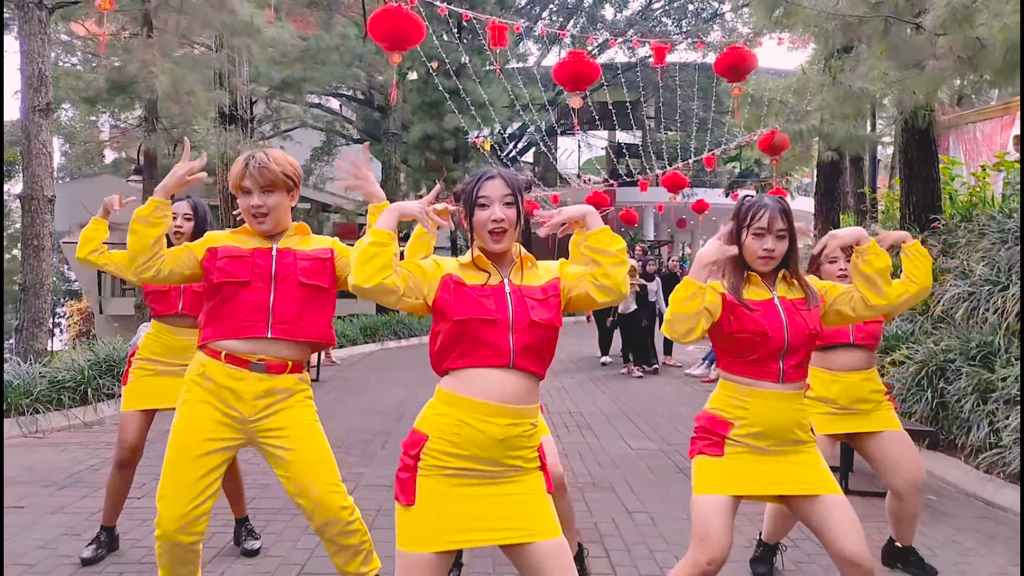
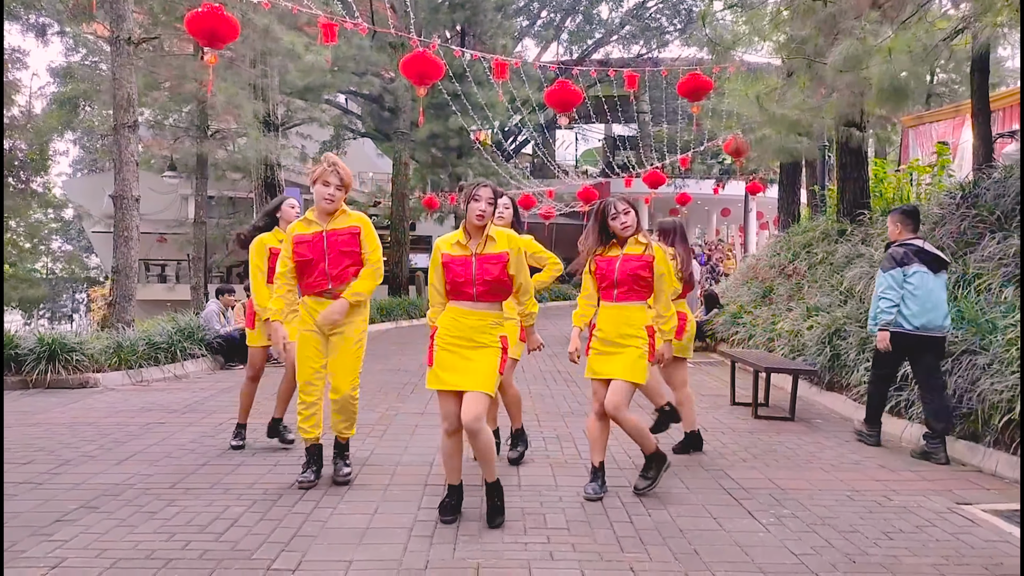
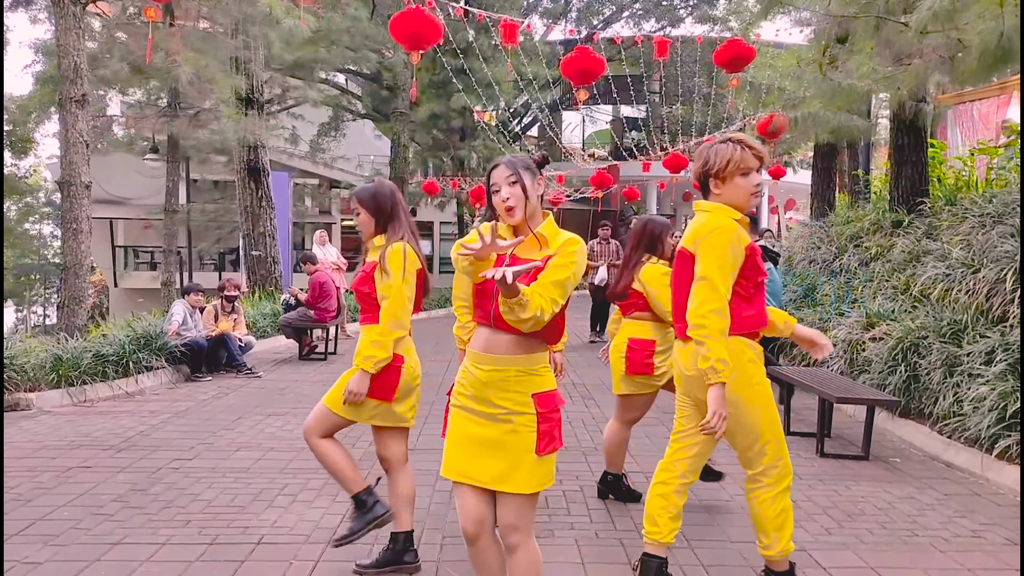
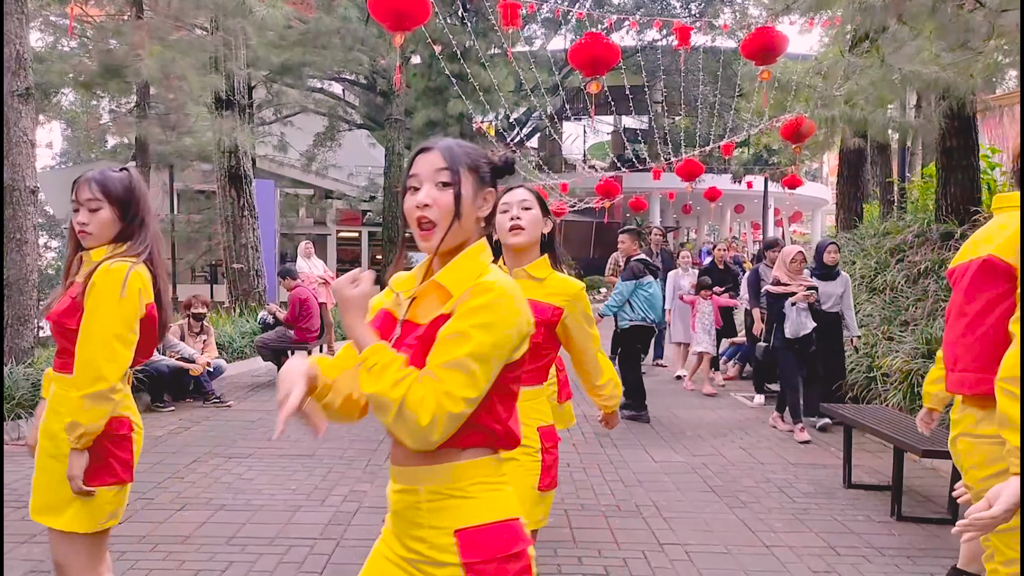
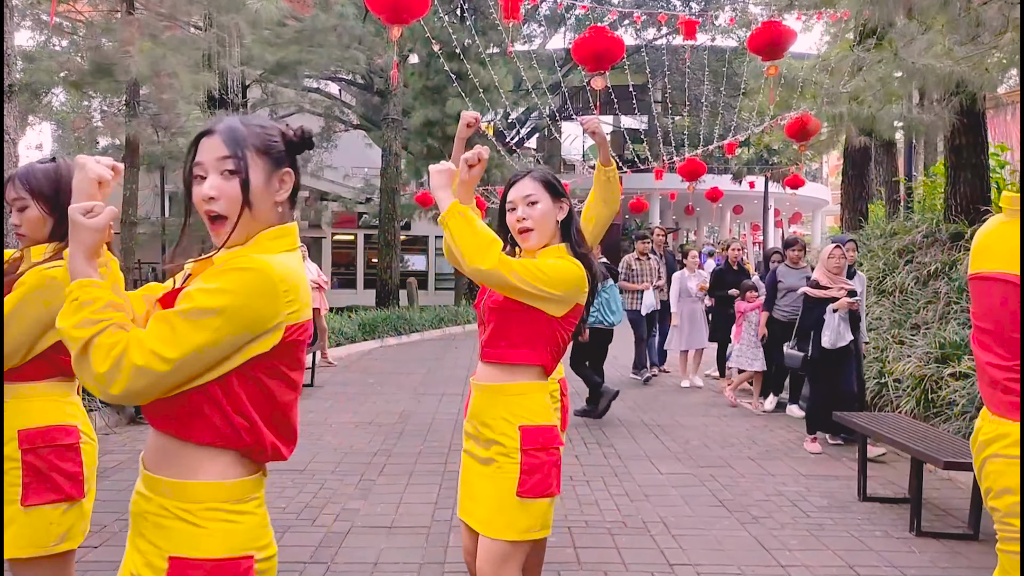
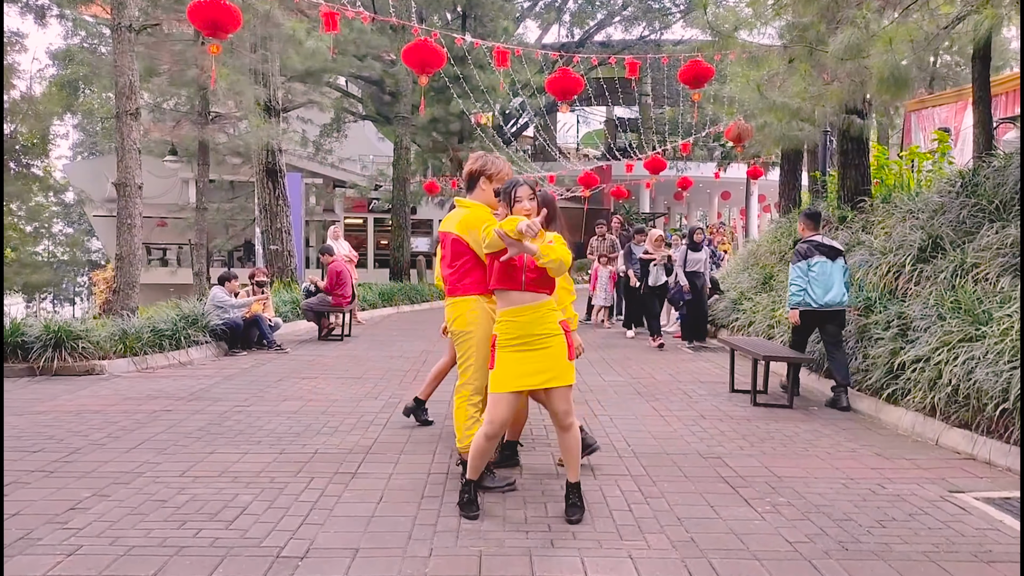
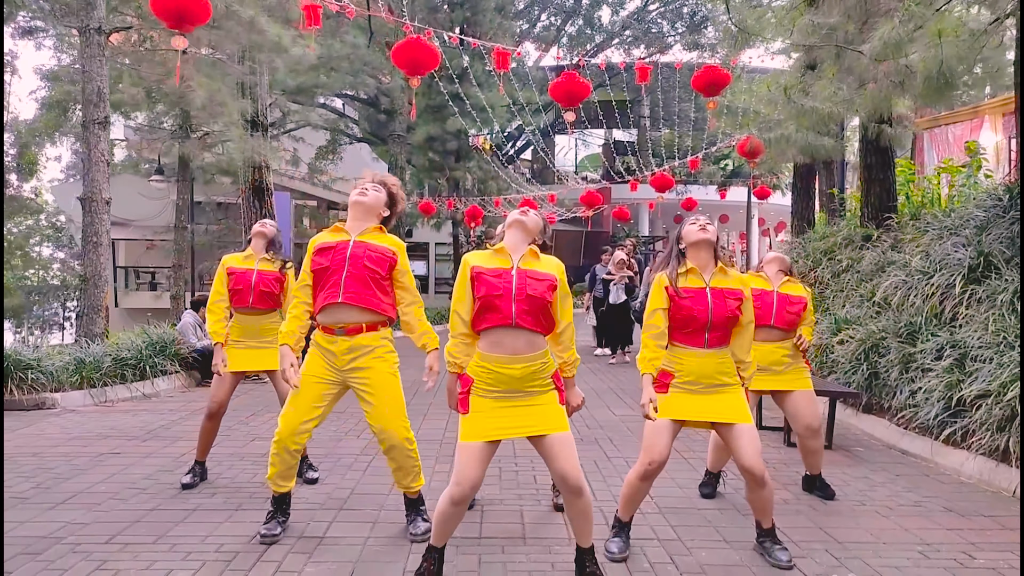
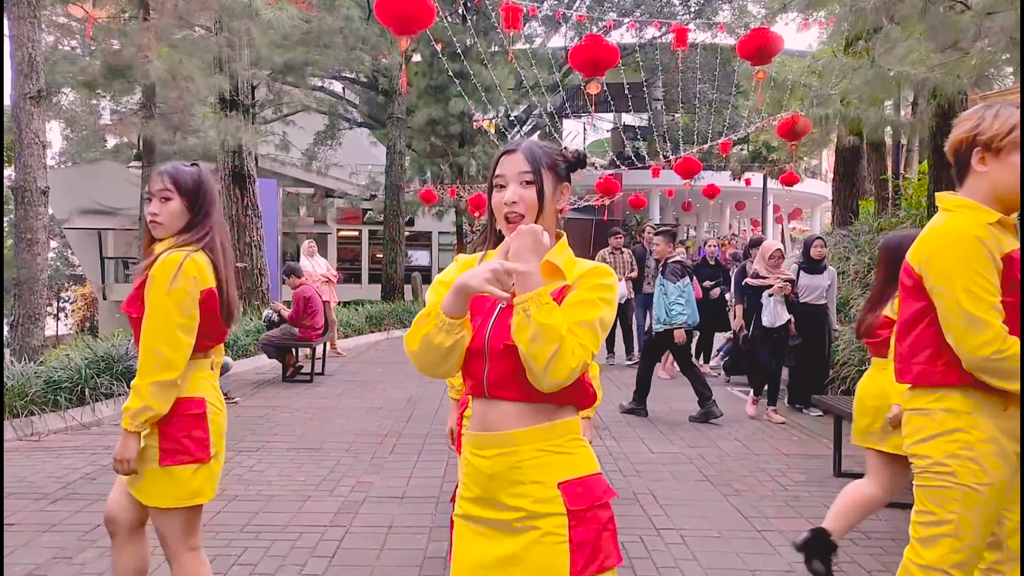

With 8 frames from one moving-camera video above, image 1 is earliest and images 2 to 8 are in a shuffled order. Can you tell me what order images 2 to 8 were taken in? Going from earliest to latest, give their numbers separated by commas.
7, 2, 6, 3, 8, 4, 5
